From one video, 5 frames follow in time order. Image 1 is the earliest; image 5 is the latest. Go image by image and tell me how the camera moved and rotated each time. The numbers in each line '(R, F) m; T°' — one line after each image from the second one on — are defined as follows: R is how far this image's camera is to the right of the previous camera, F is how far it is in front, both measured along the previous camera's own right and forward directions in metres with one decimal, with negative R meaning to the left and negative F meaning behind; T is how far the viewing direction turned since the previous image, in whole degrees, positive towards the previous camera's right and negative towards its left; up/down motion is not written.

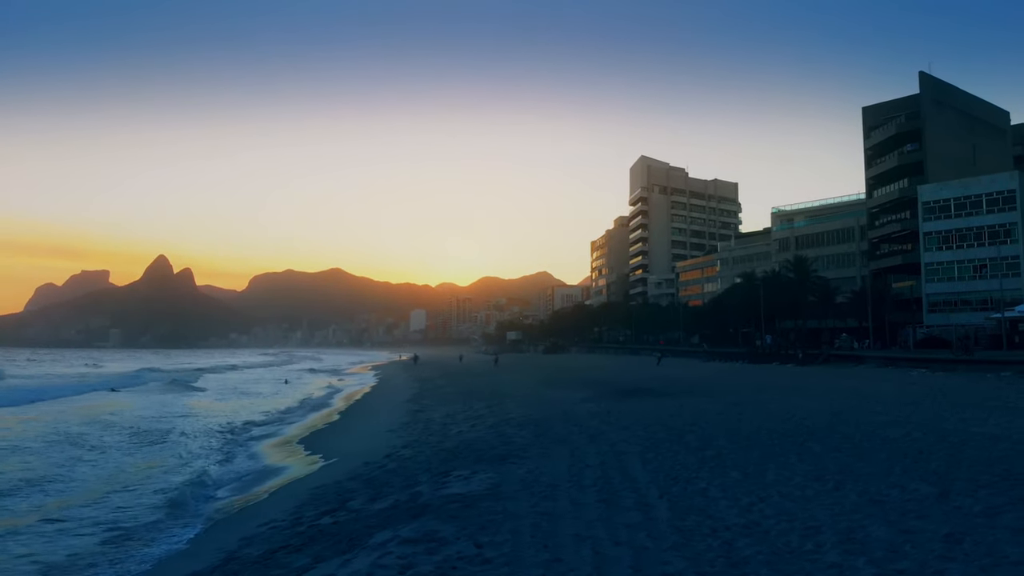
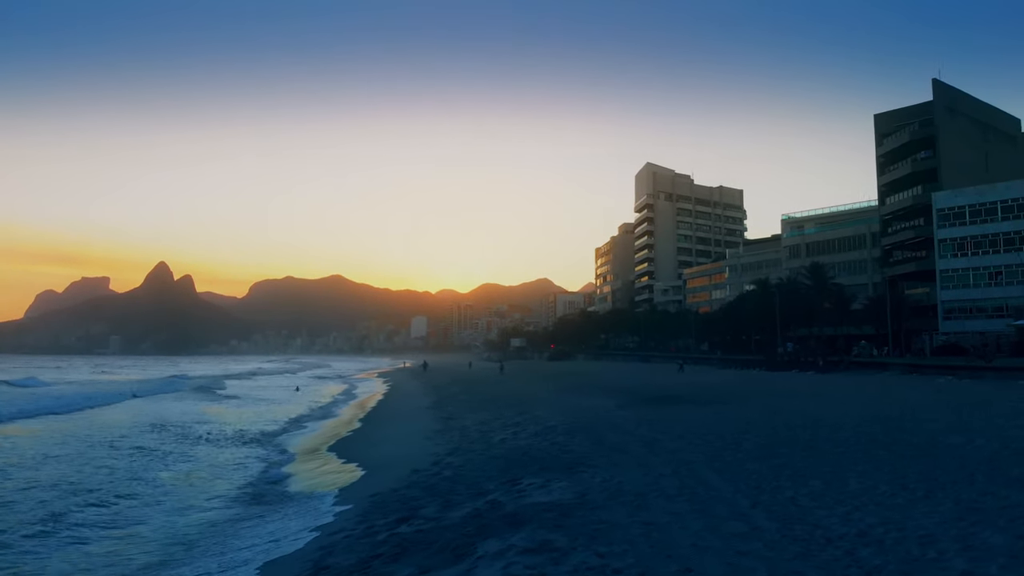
(-1.2, +0.1) m; 0°
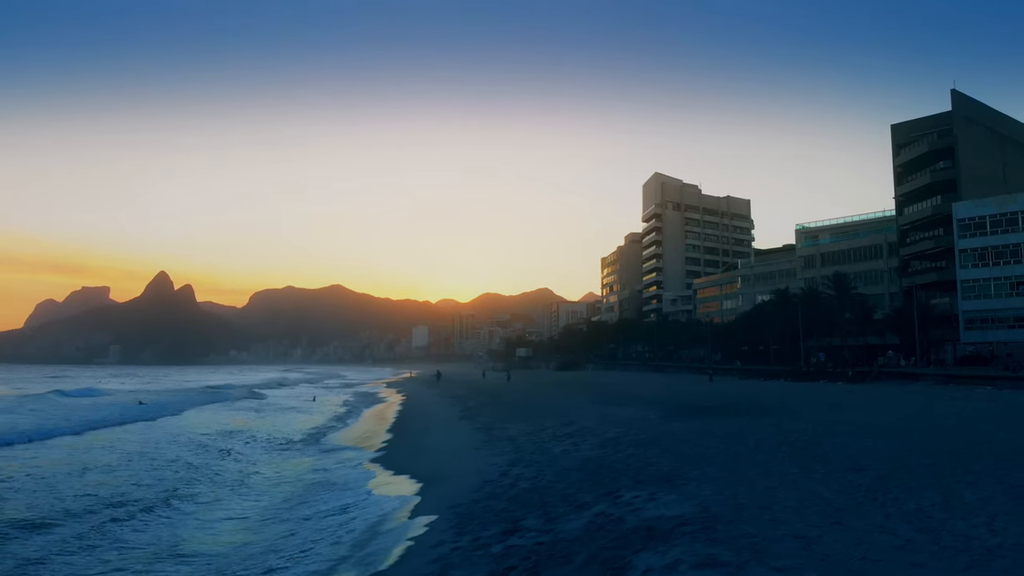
(-1.7, +0.1) m; 0°
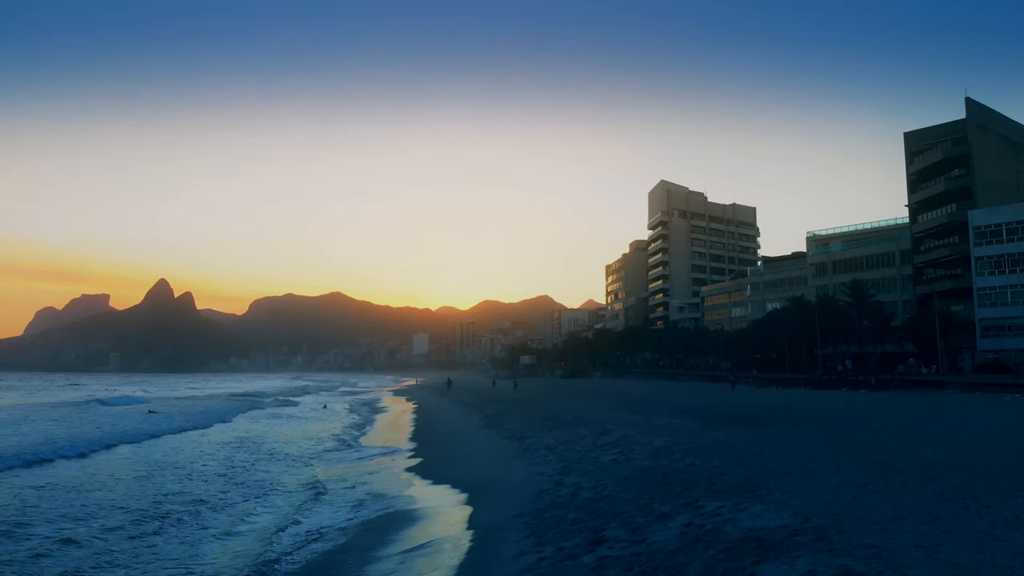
(-1.4, +0.1) m; 0°
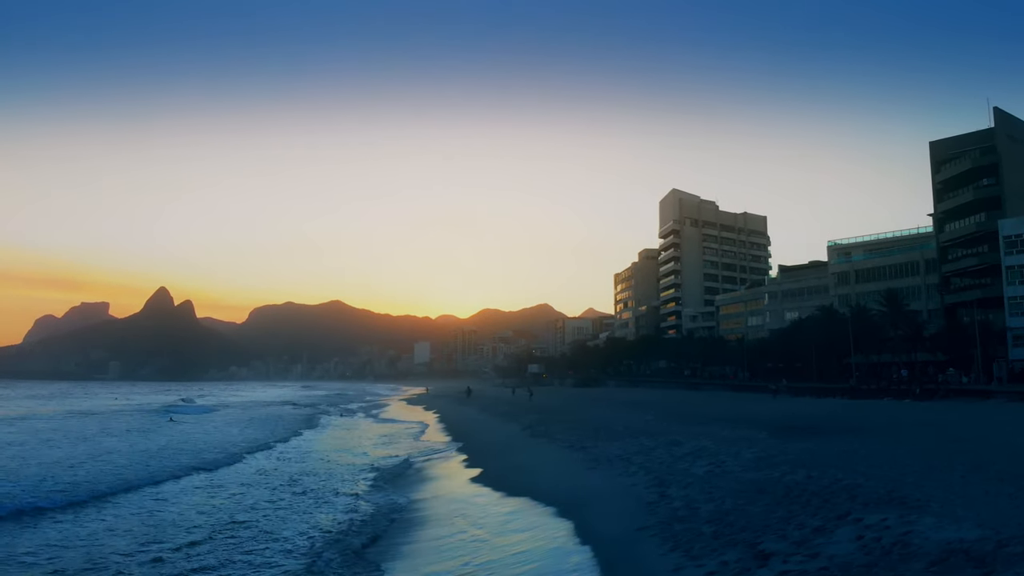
(-2.6, +0.1) m; 0°
